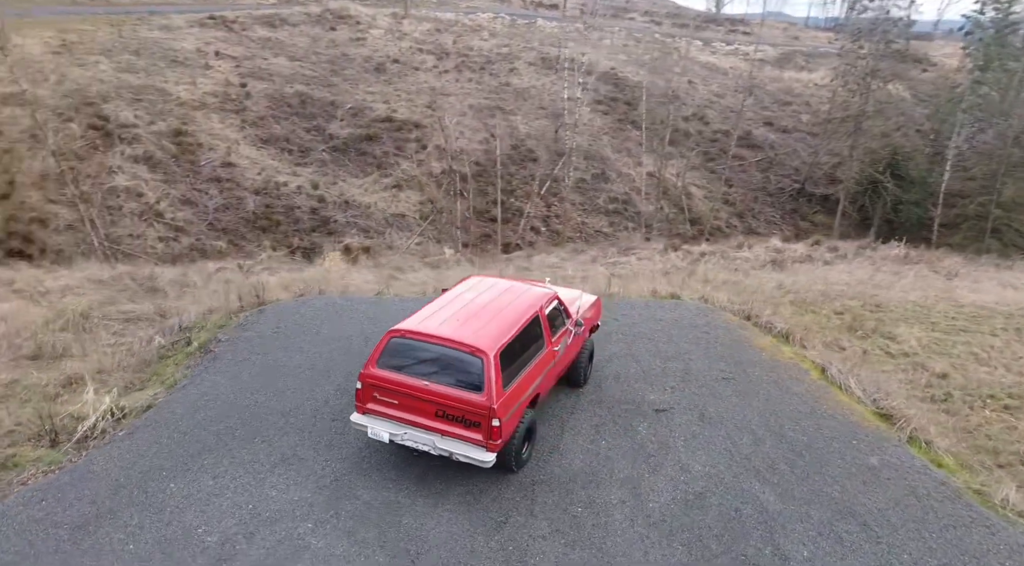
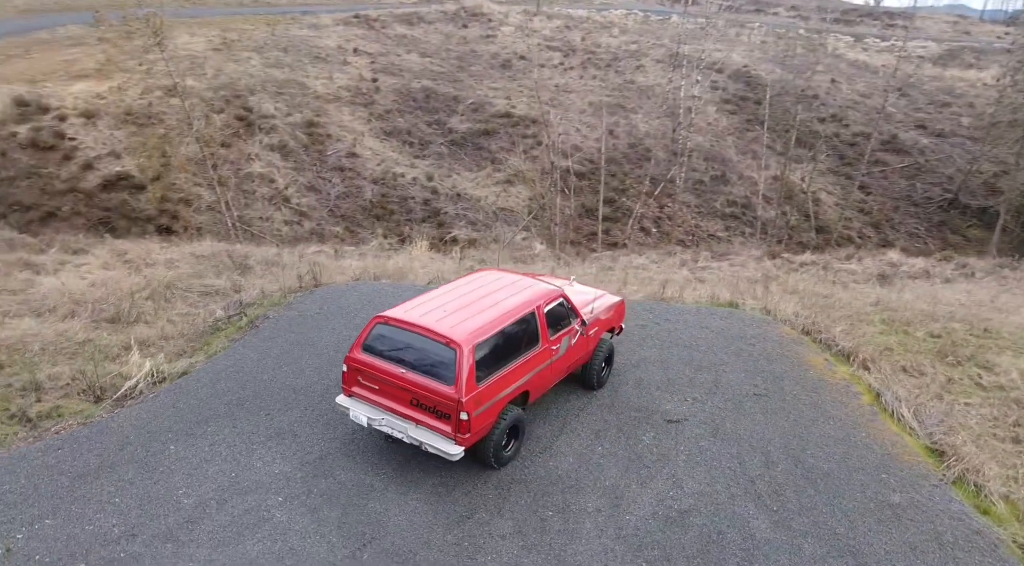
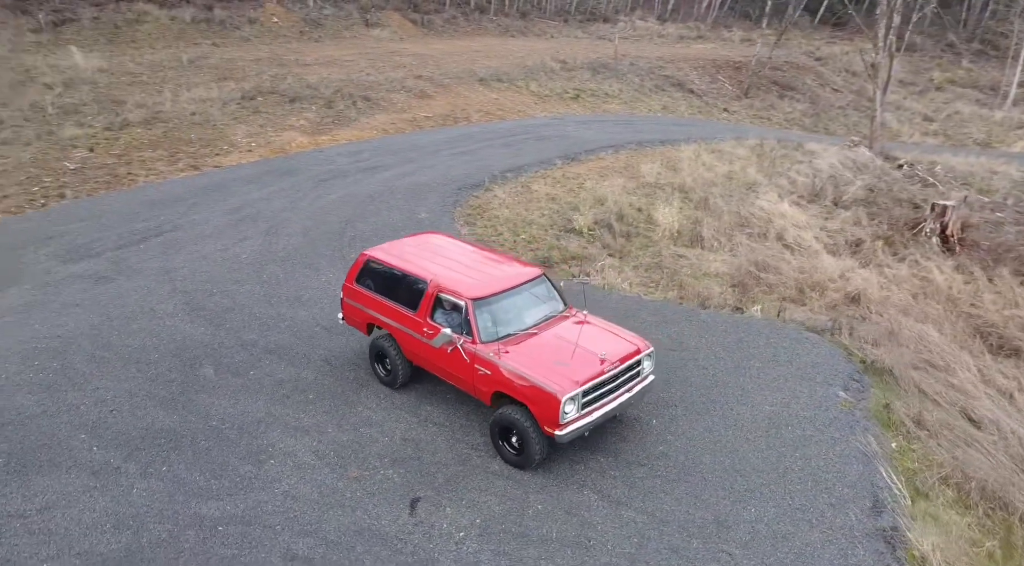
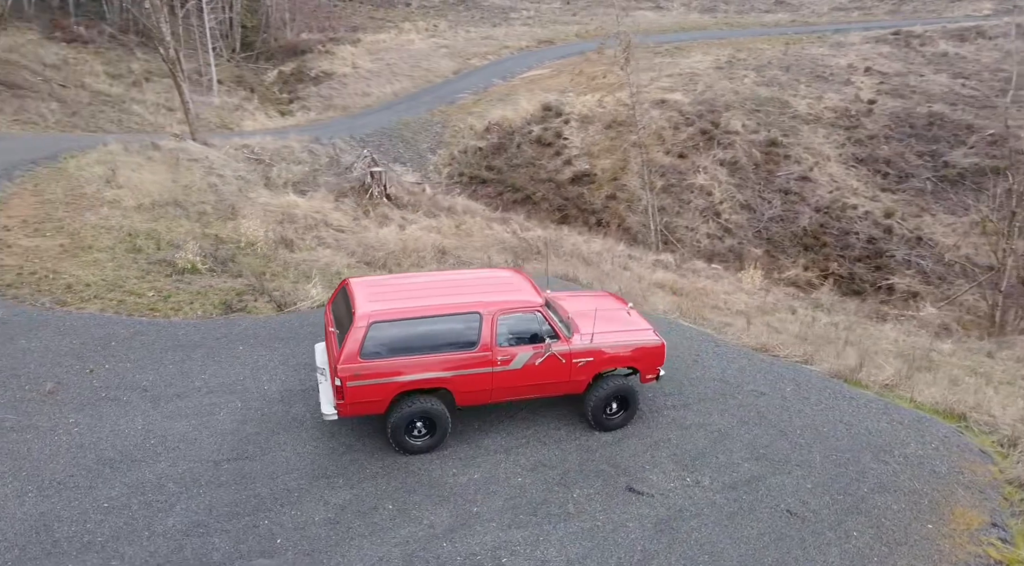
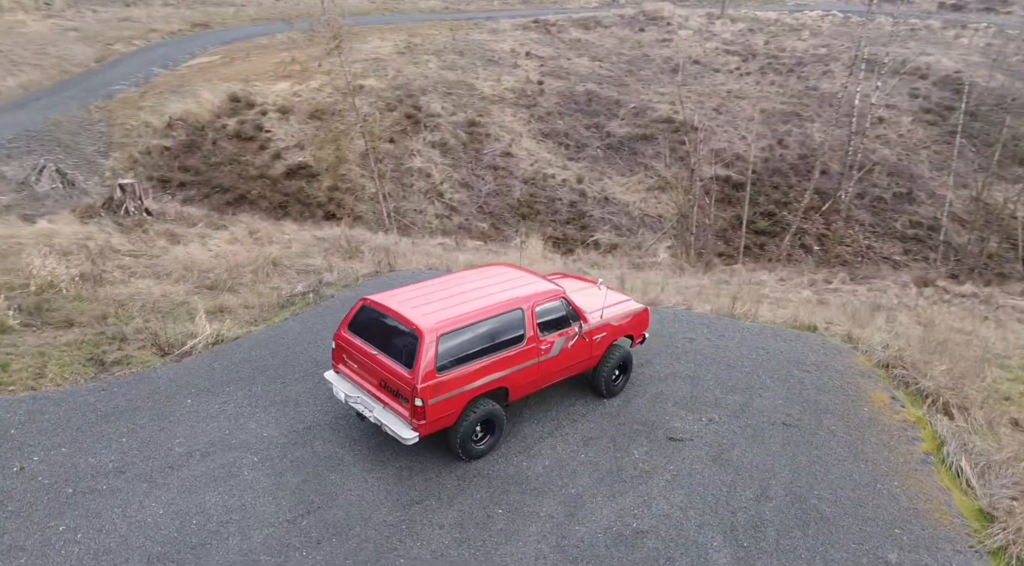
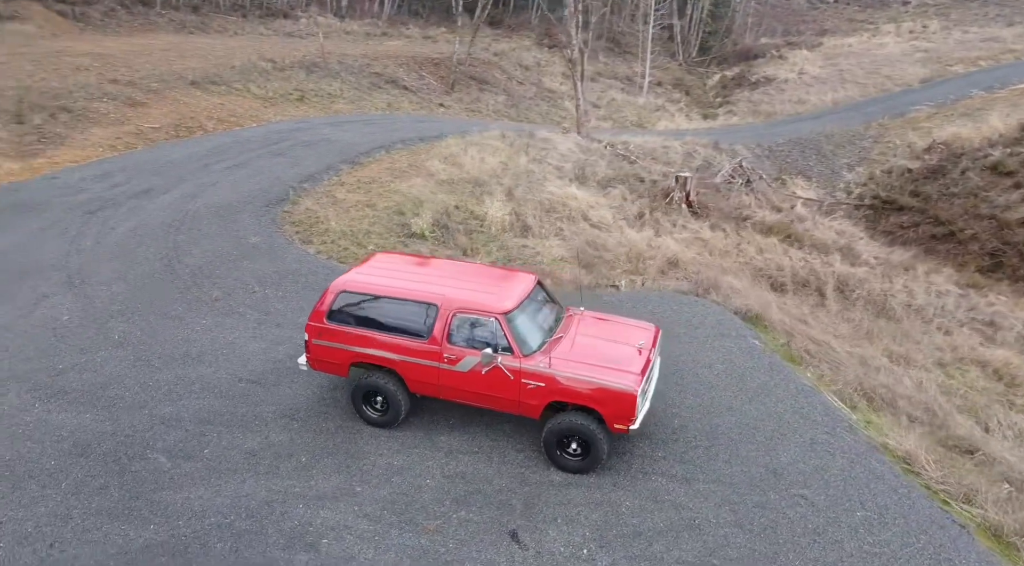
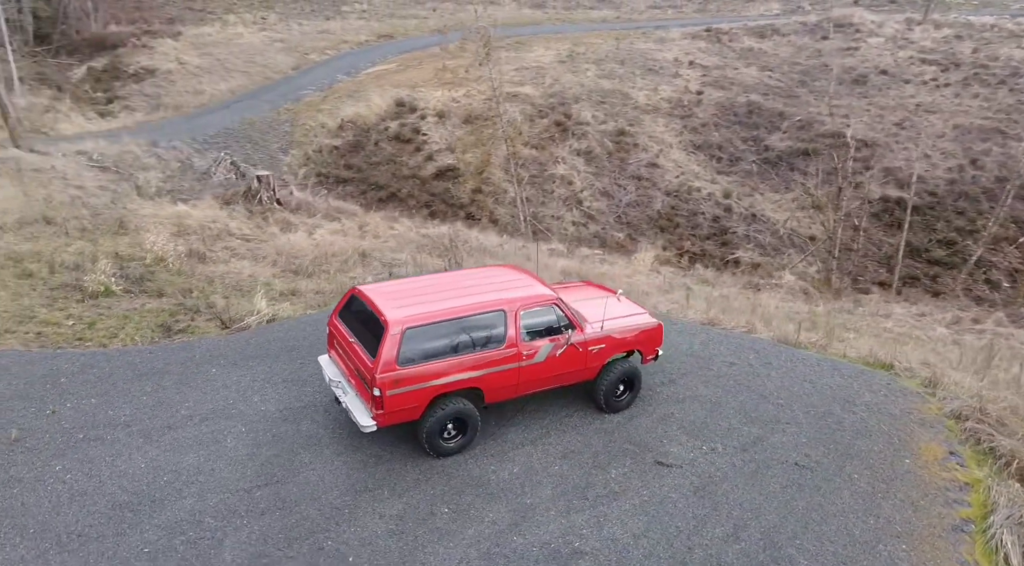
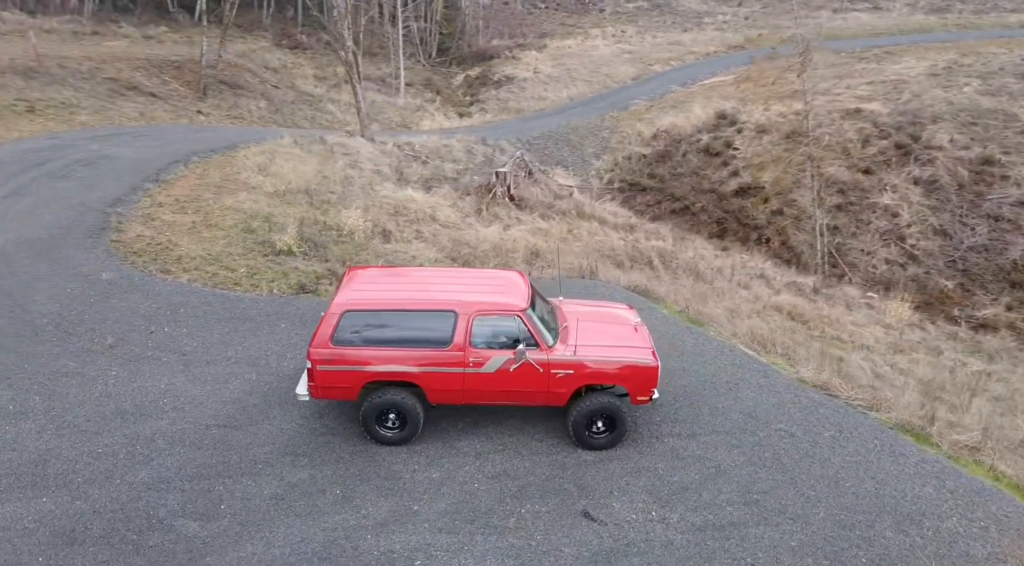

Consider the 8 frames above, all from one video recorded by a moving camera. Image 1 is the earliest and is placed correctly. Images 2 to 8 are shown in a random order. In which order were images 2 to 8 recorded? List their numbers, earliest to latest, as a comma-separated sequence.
2, 5, 7, 4, 8, 6, 3
